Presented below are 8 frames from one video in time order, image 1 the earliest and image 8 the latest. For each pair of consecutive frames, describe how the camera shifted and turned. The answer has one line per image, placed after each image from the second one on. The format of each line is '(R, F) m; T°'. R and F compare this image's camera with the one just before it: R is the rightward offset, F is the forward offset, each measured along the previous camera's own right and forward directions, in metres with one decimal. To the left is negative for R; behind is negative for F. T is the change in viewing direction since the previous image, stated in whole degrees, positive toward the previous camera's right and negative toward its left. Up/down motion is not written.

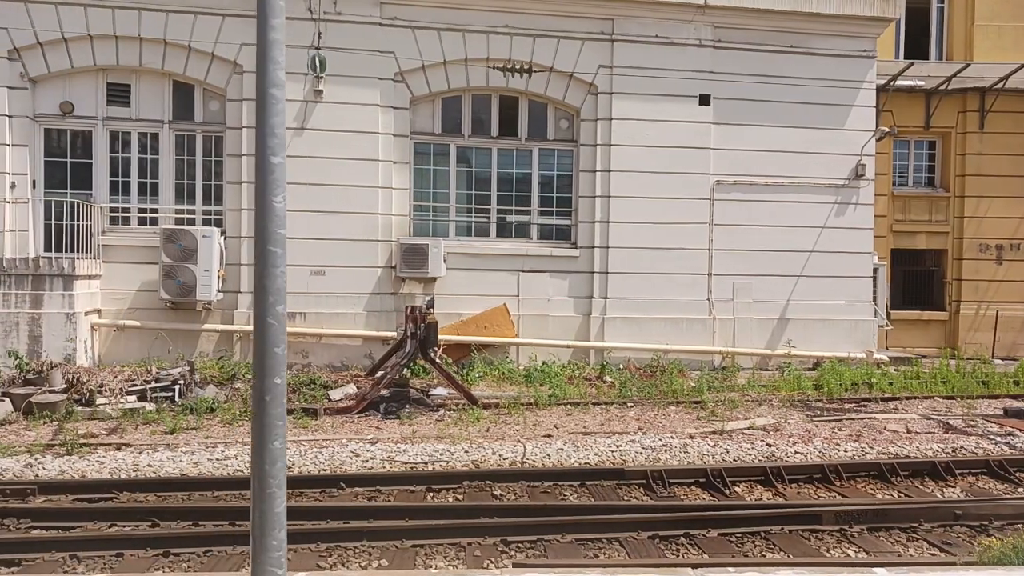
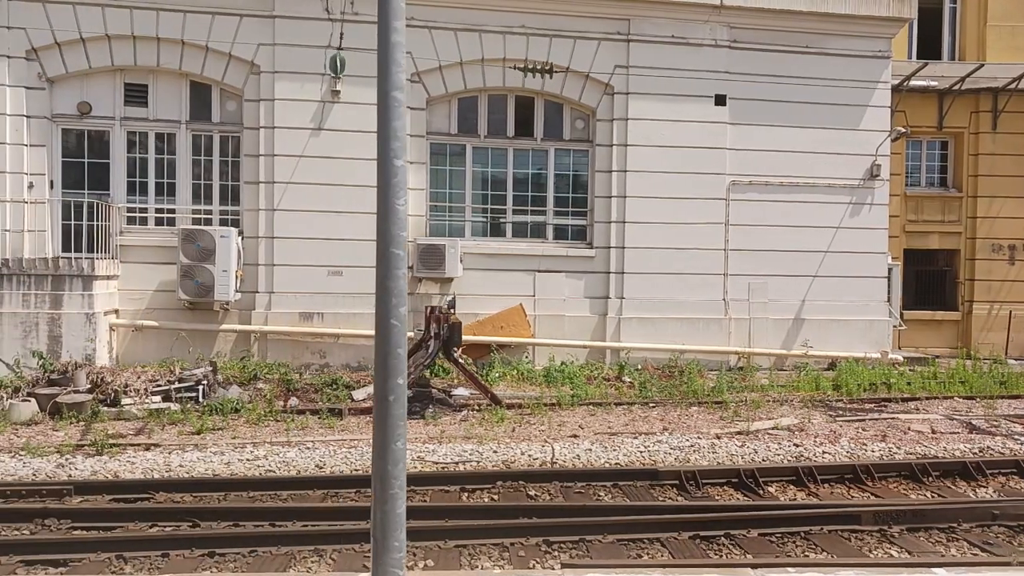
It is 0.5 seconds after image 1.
(-0.3, 0.0) m; 0°
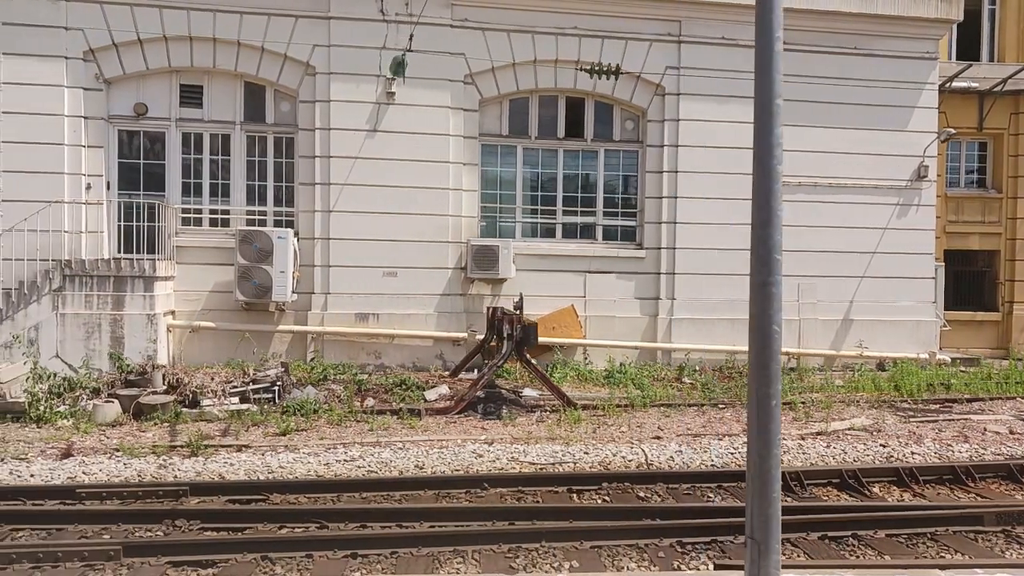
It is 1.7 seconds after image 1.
(-0.9, 0.0) m; 0°
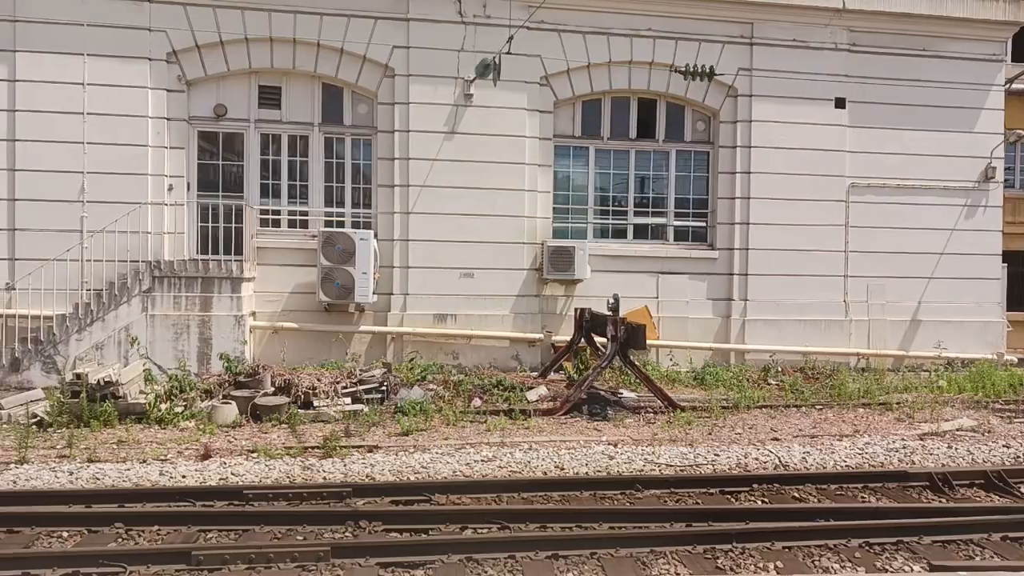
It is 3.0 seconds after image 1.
(-1.2, 0.0) m; 0°
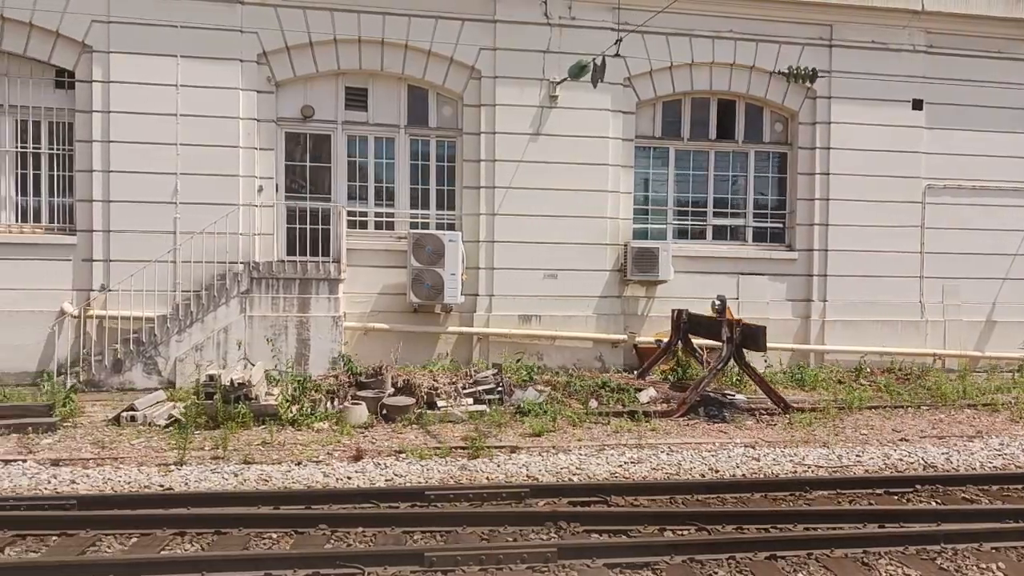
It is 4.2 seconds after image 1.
(-1.3, 0.0) m; 0°
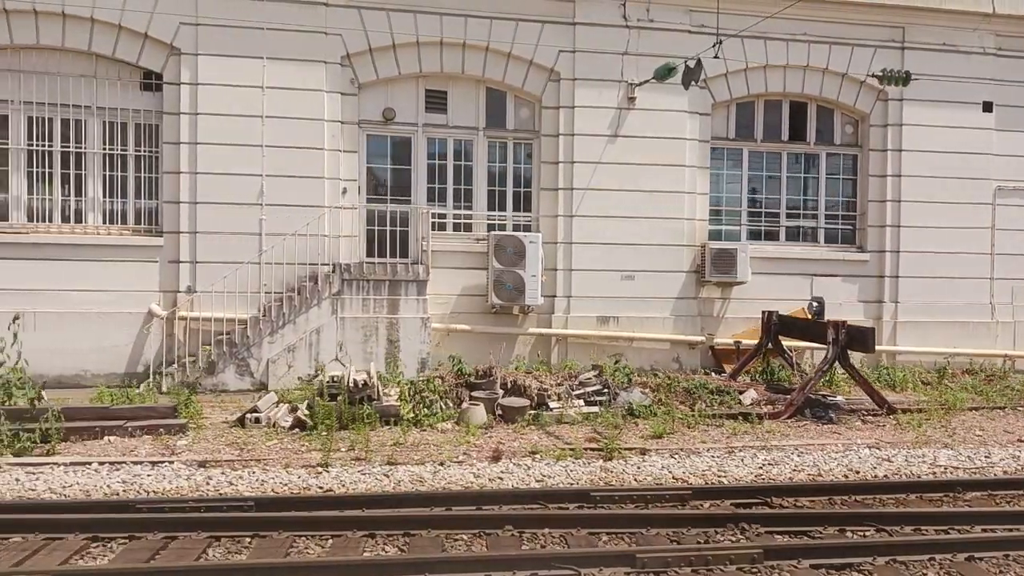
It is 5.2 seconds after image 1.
(-1.2, 0.0) m; 0°
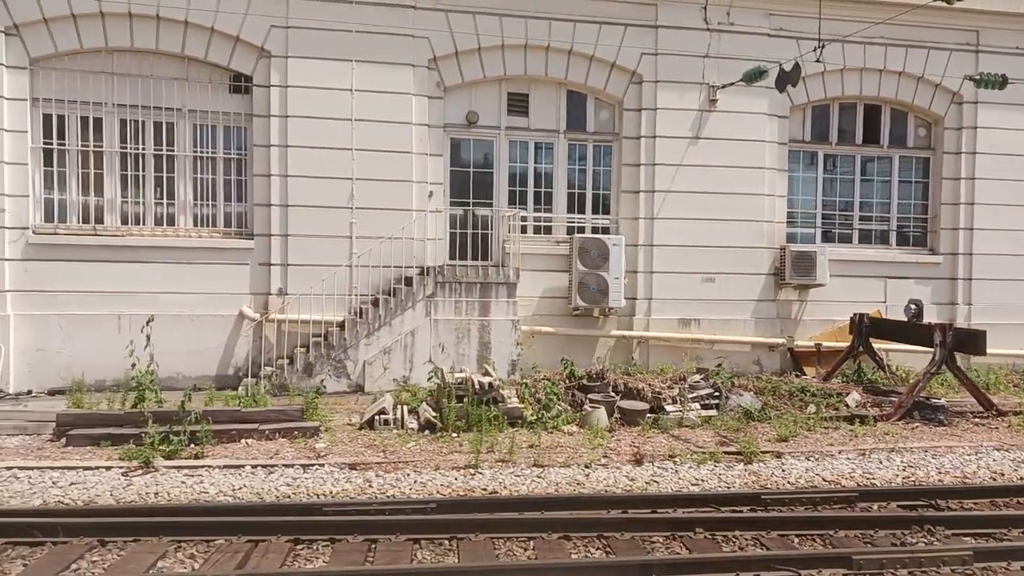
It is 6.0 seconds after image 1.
(-1.3, 0.0) m; 0°
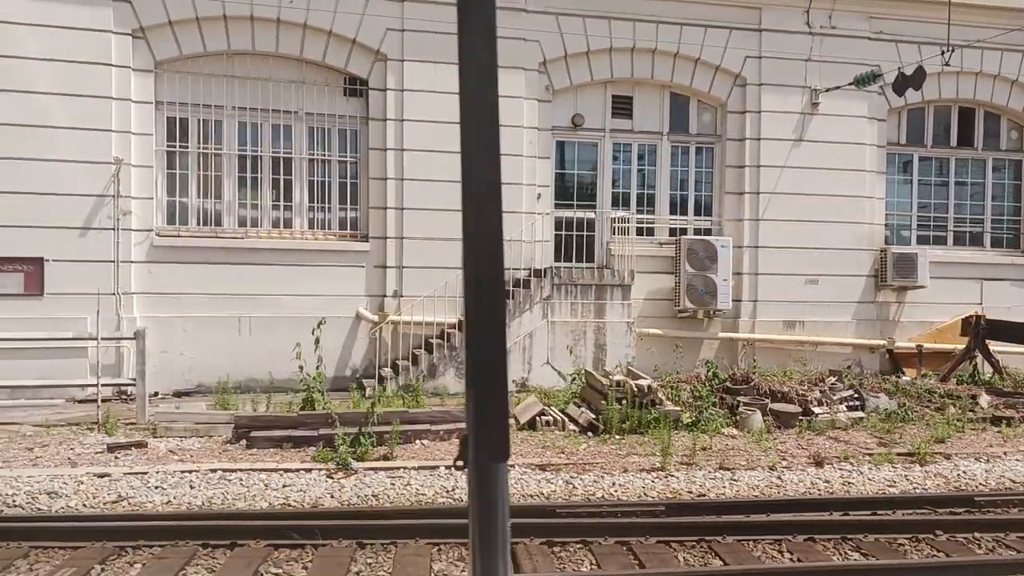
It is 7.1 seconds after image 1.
(-1.6, 0.0) m; 0°
